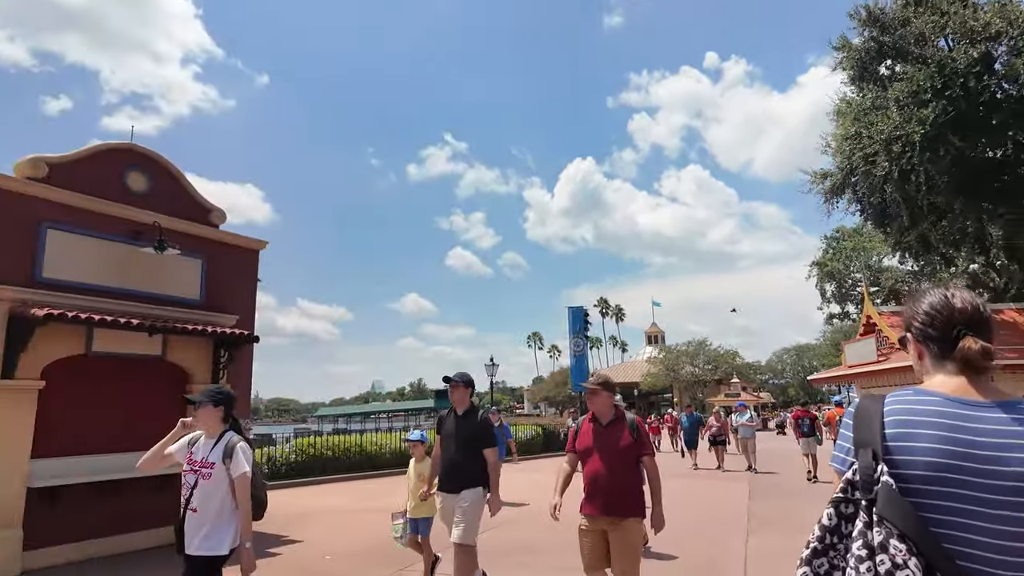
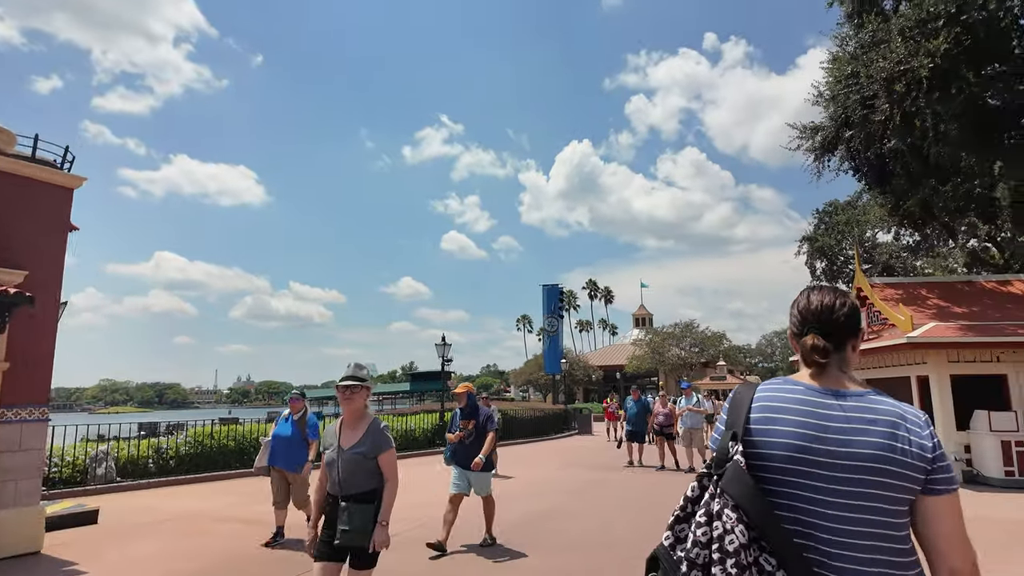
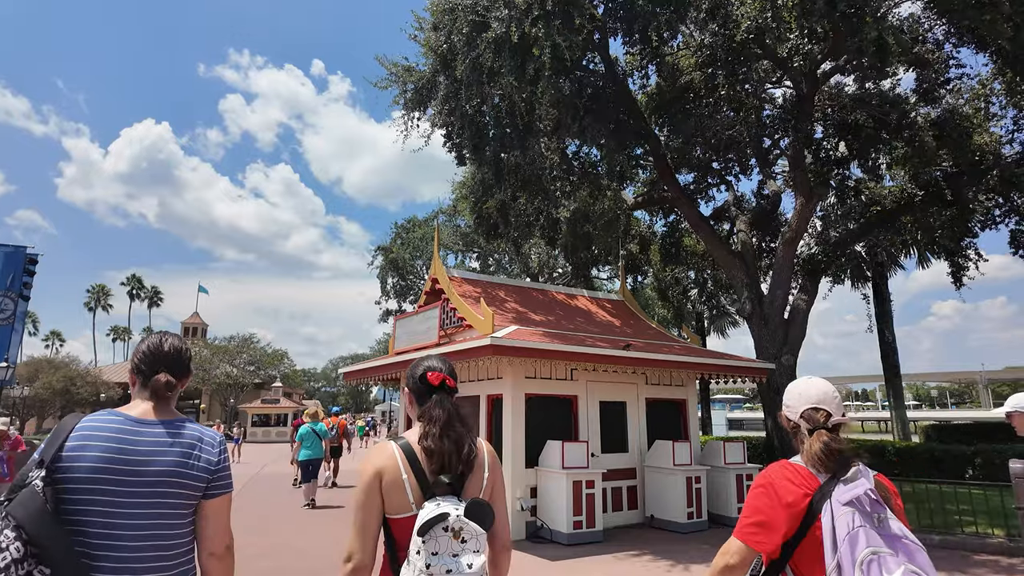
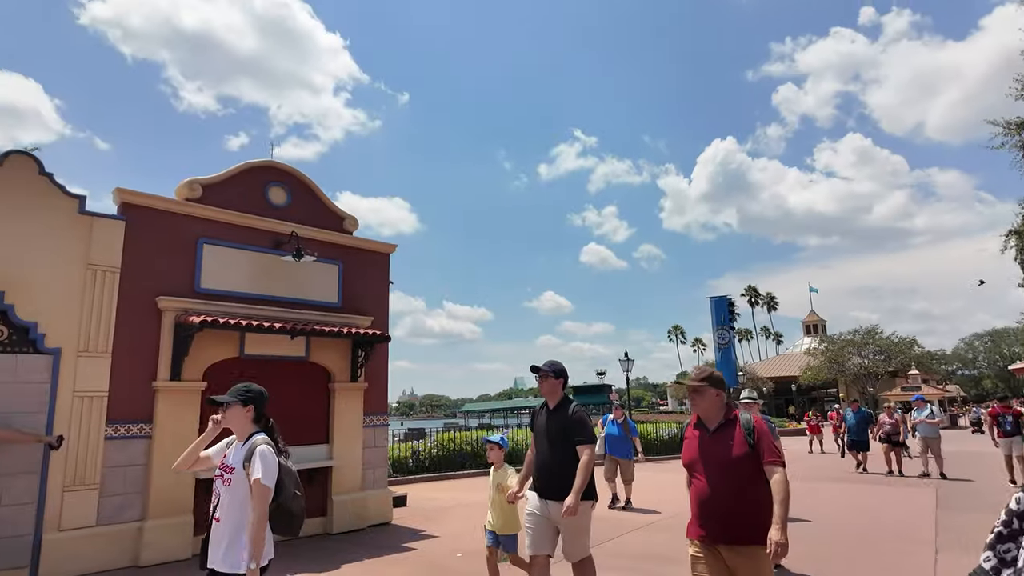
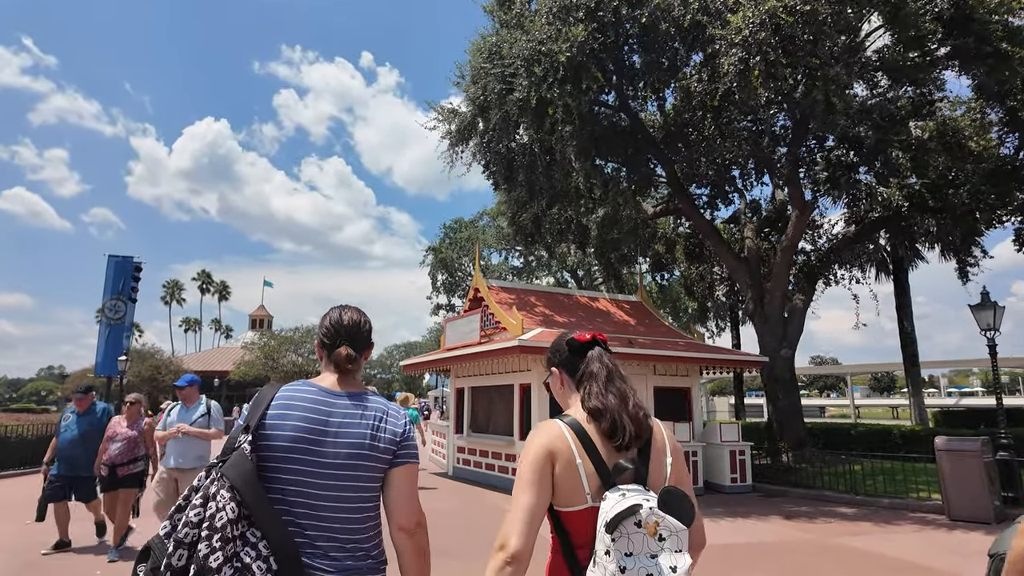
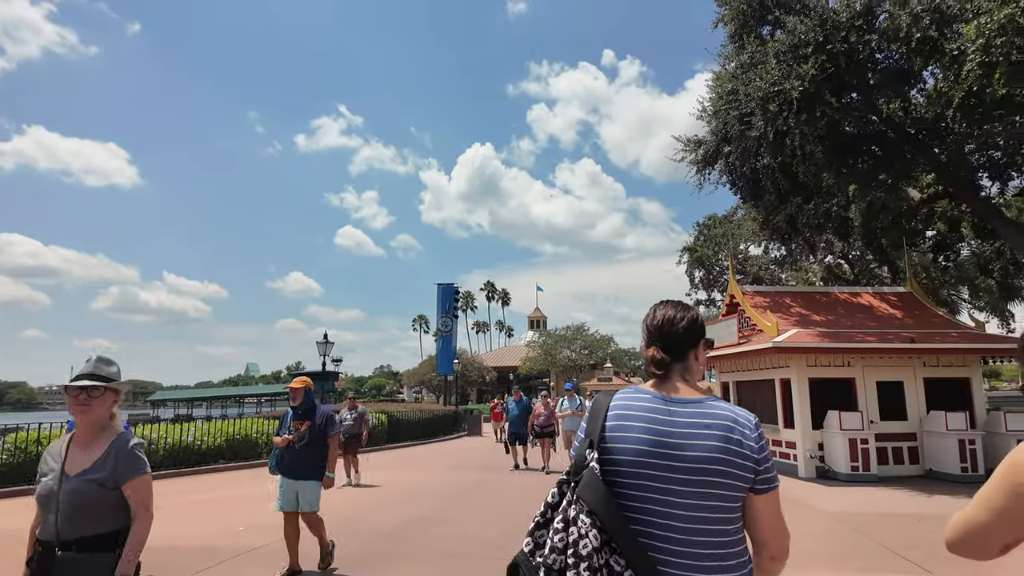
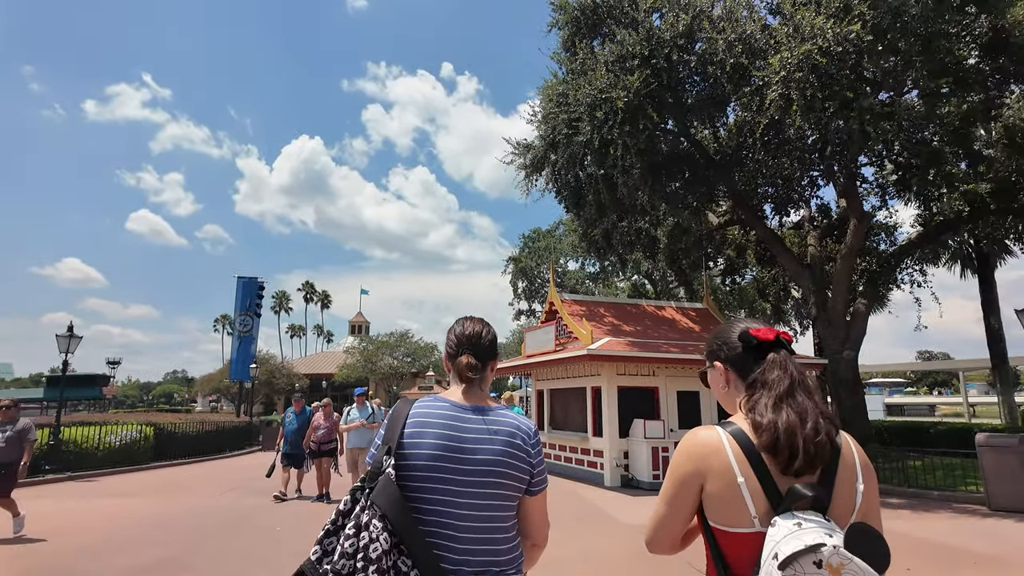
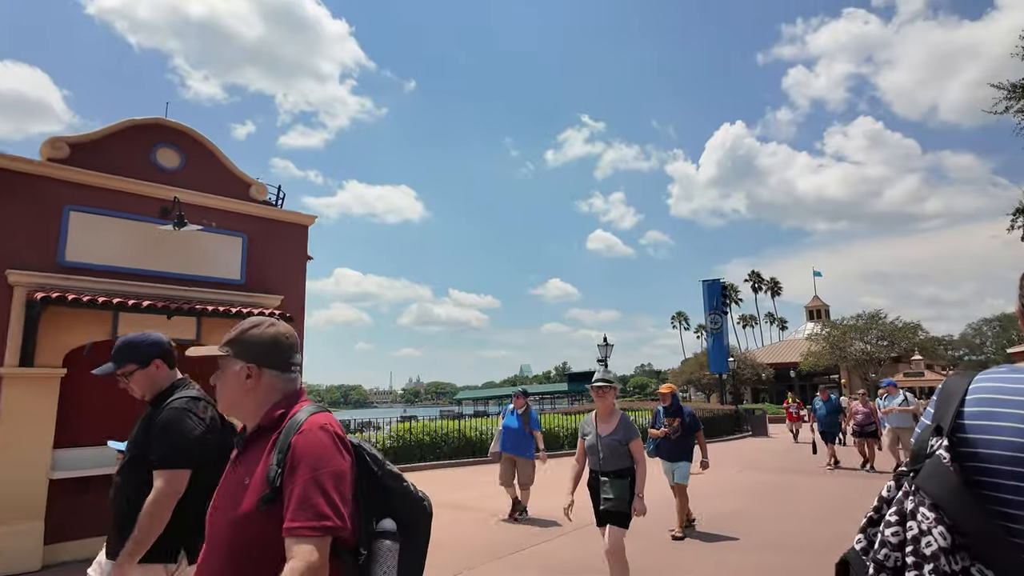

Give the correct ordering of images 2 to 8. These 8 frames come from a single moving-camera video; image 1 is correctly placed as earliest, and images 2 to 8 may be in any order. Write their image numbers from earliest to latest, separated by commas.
4, 8, 2, 6, 7, 5, 3
